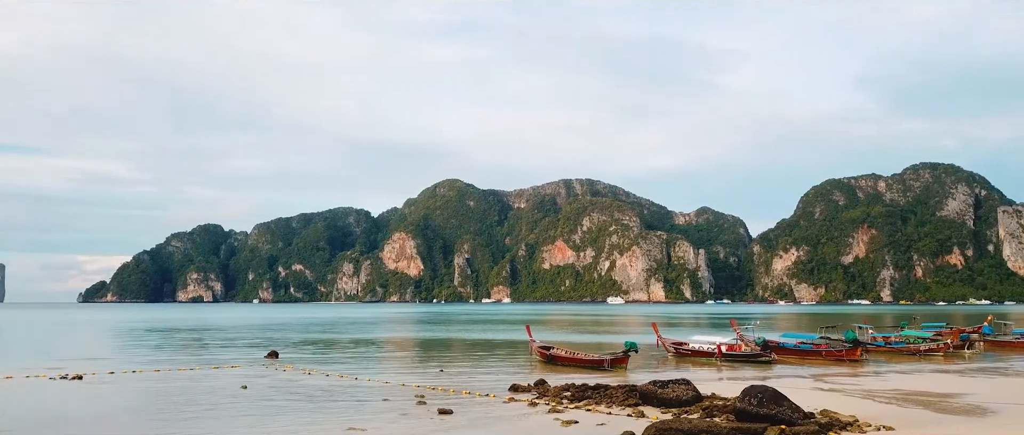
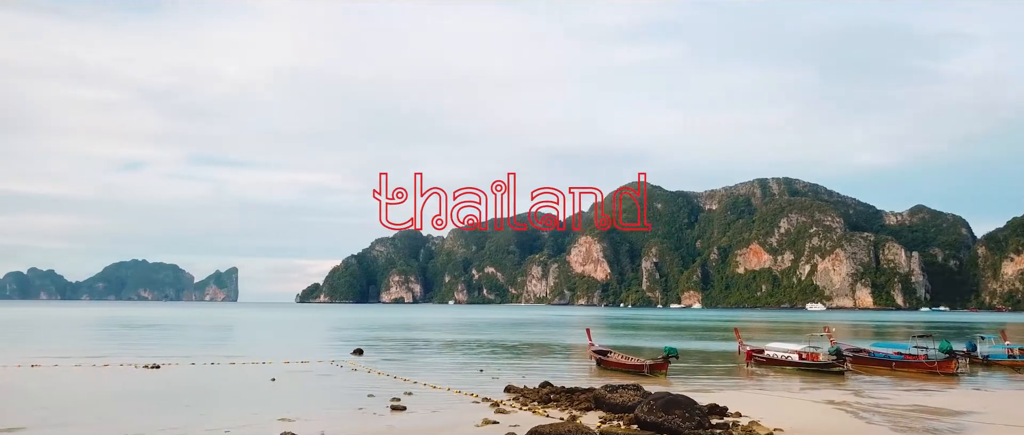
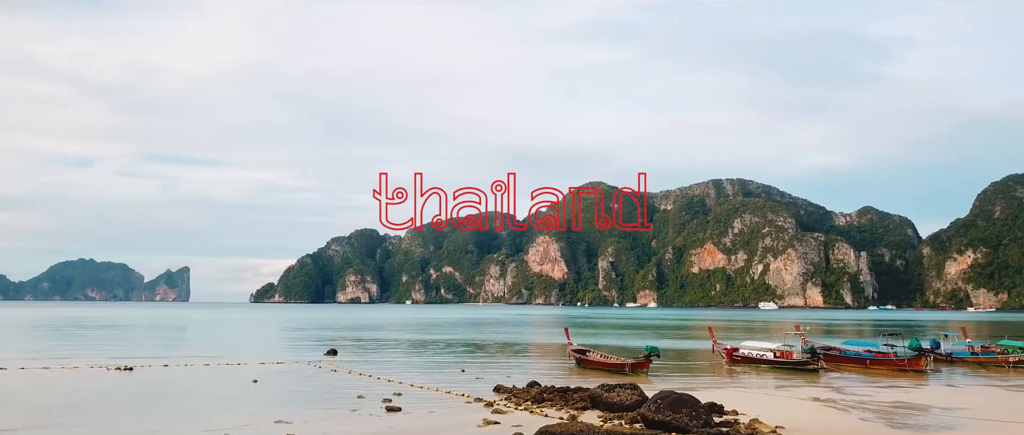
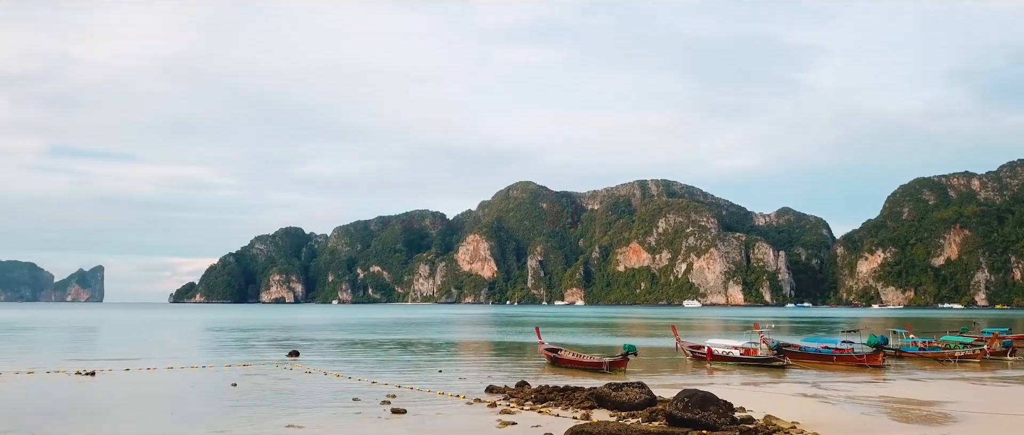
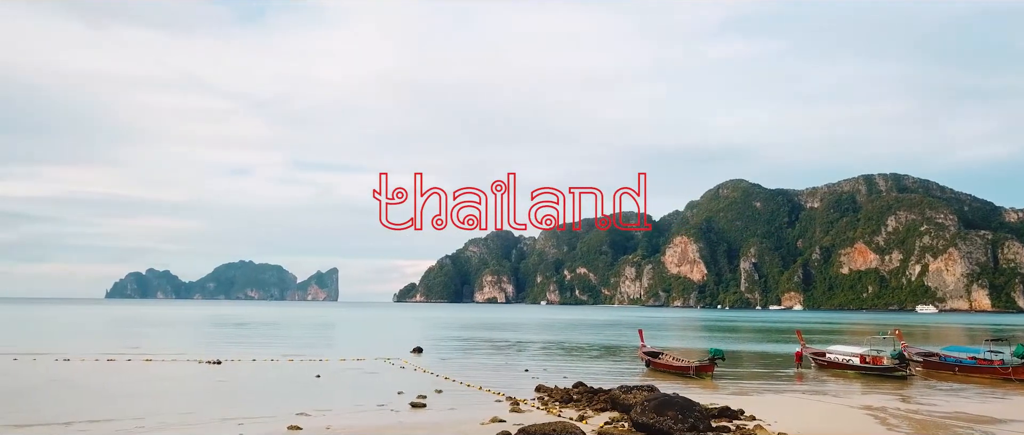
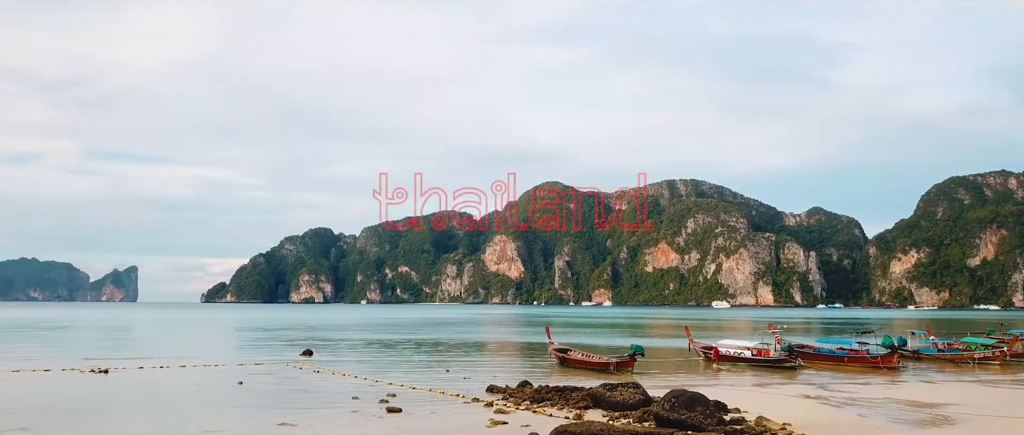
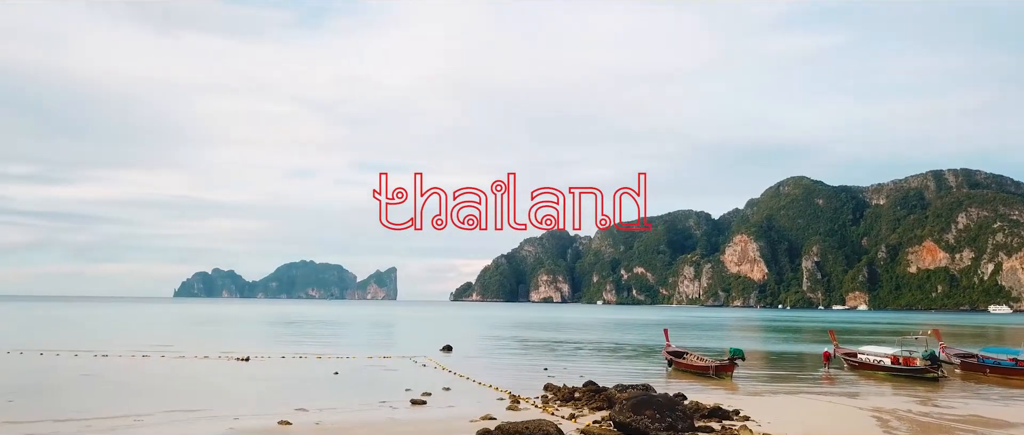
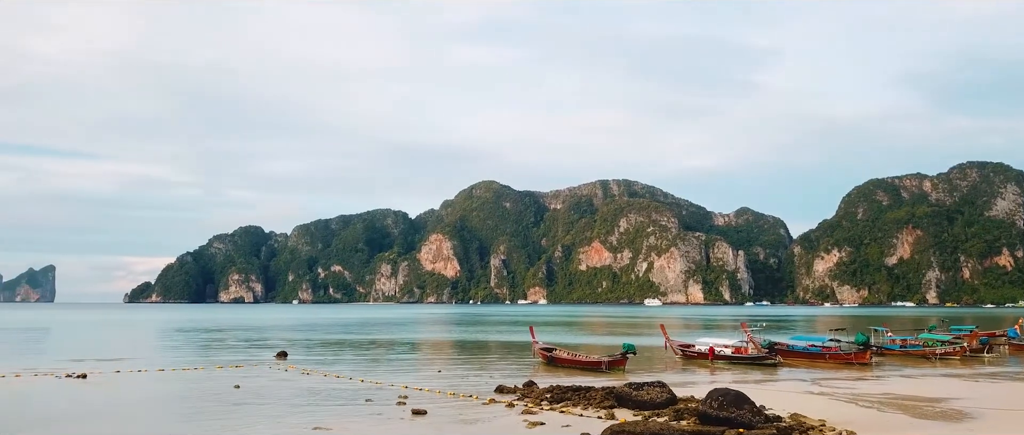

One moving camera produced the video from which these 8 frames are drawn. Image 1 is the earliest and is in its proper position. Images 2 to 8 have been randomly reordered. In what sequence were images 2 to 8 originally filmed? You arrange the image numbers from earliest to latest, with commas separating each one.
8, 4, 6, 3, 2, 5, 7
